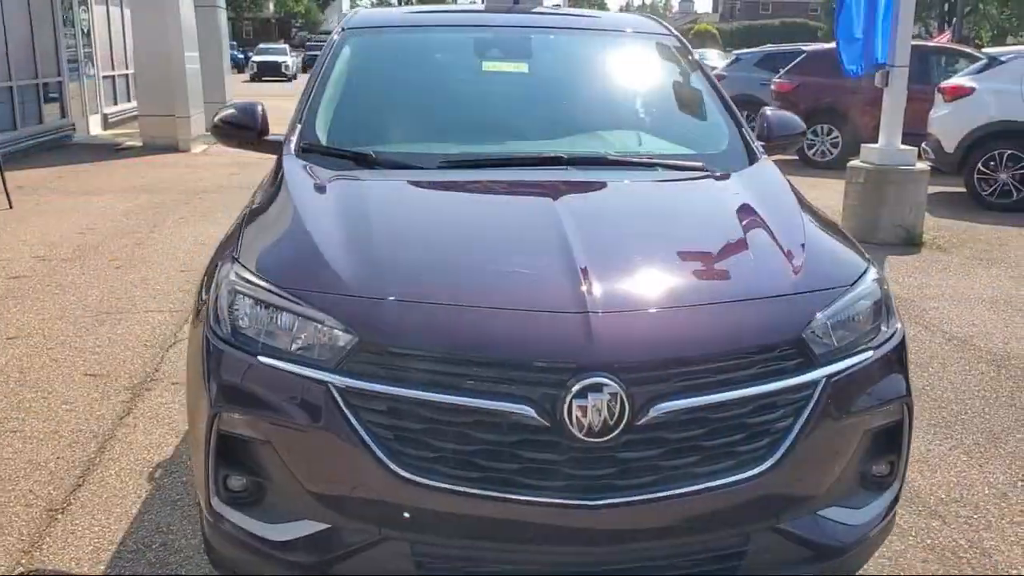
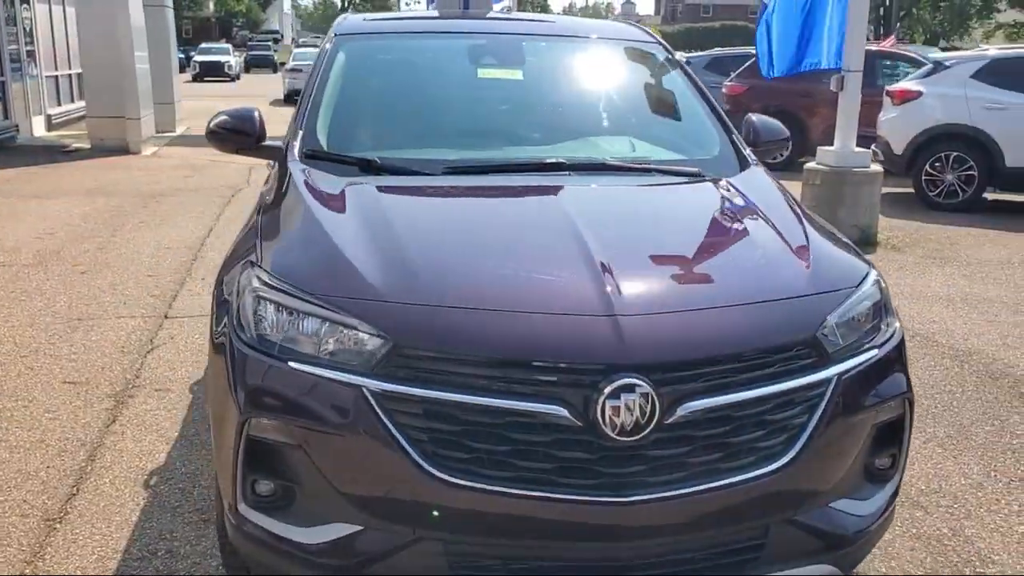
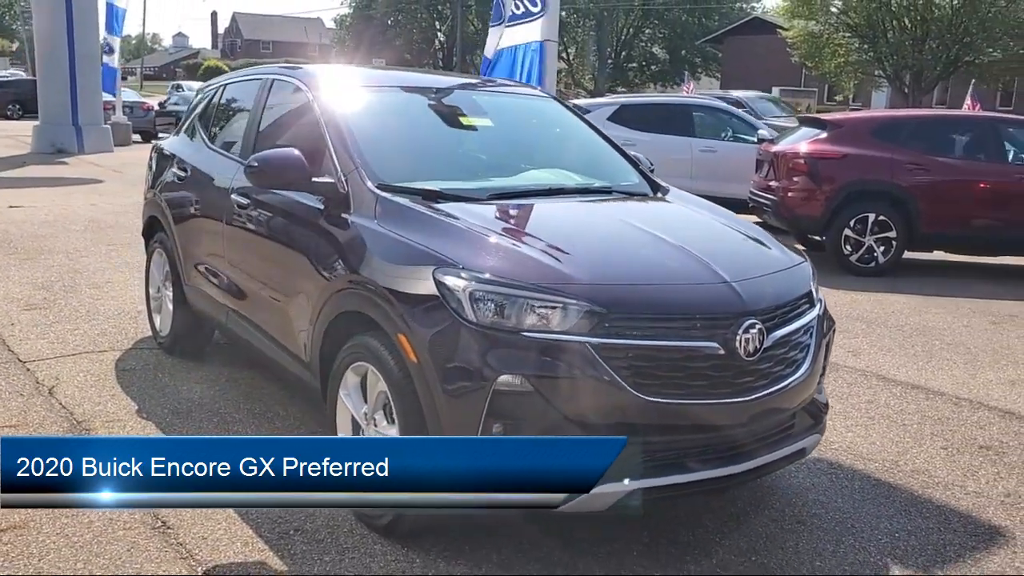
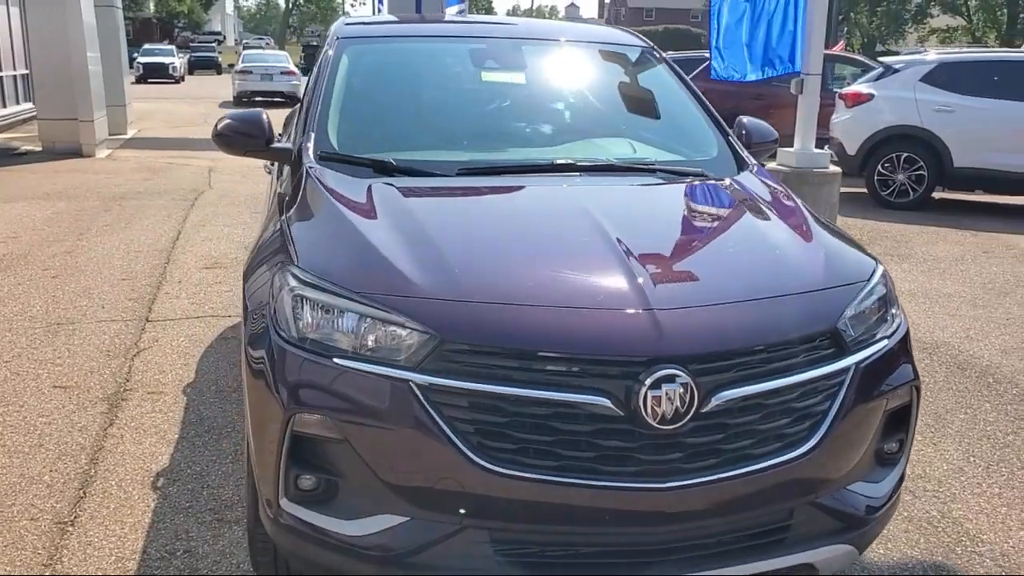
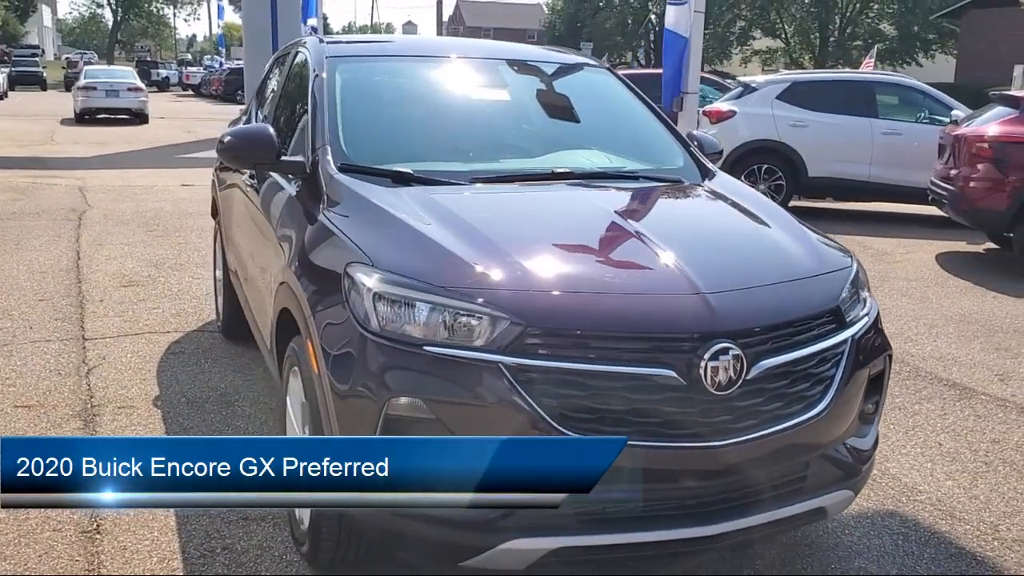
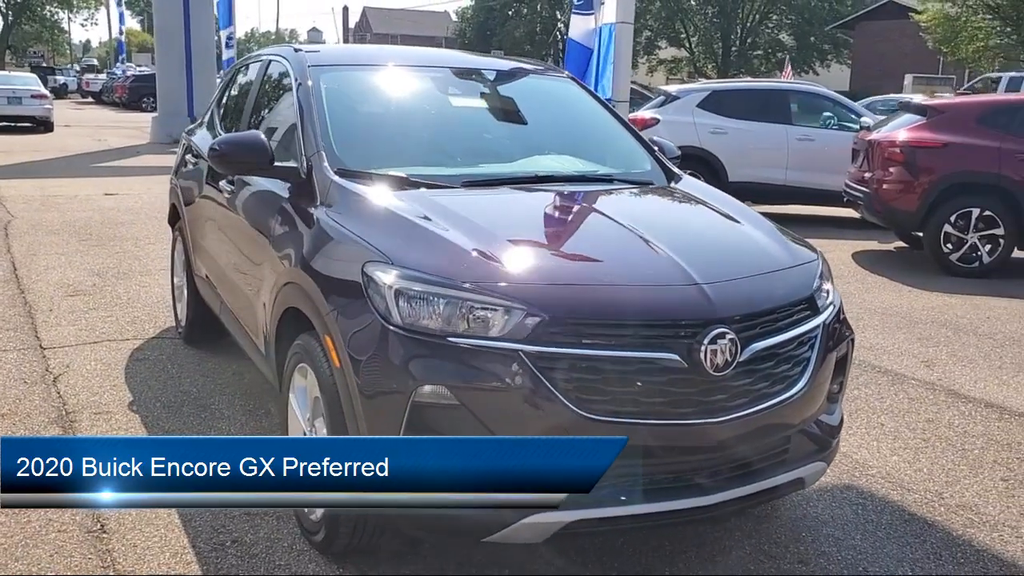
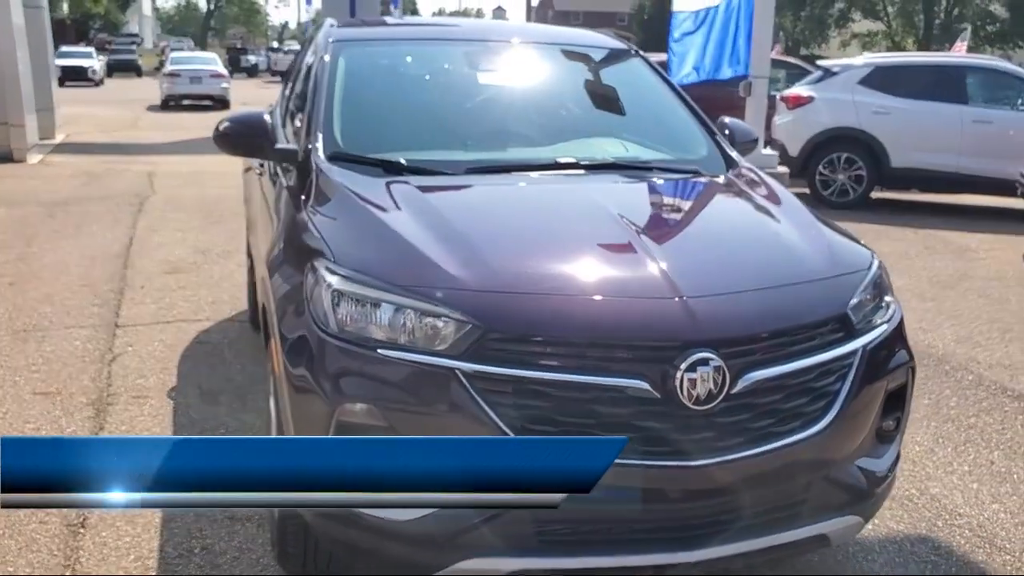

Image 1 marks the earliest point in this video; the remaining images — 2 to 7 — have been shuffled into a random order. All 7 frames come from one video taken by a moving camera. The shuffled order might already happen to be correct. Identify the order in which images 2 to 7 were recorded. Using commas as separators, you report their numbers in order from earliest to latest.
2, 4, 7, 5, 6, 3
